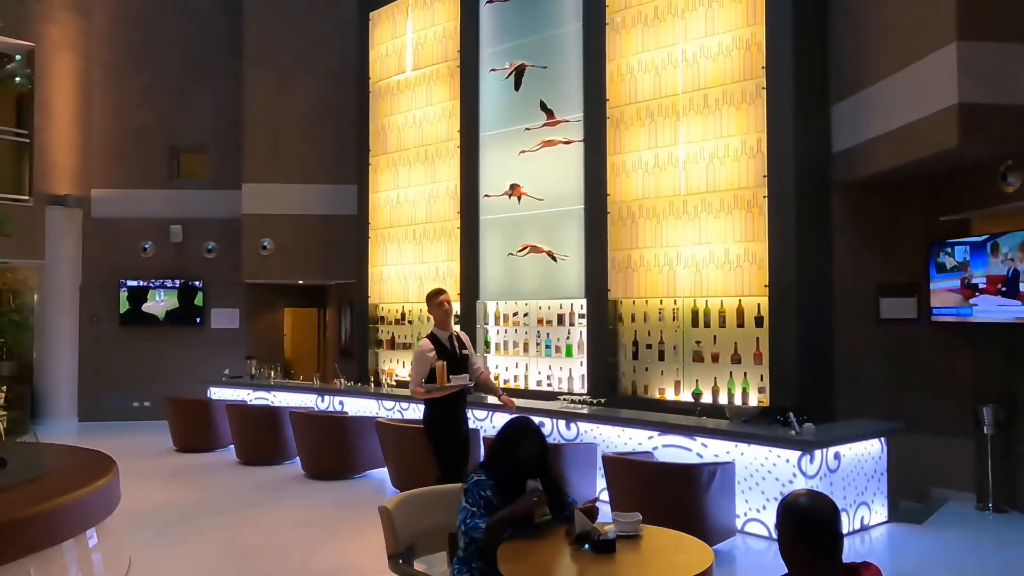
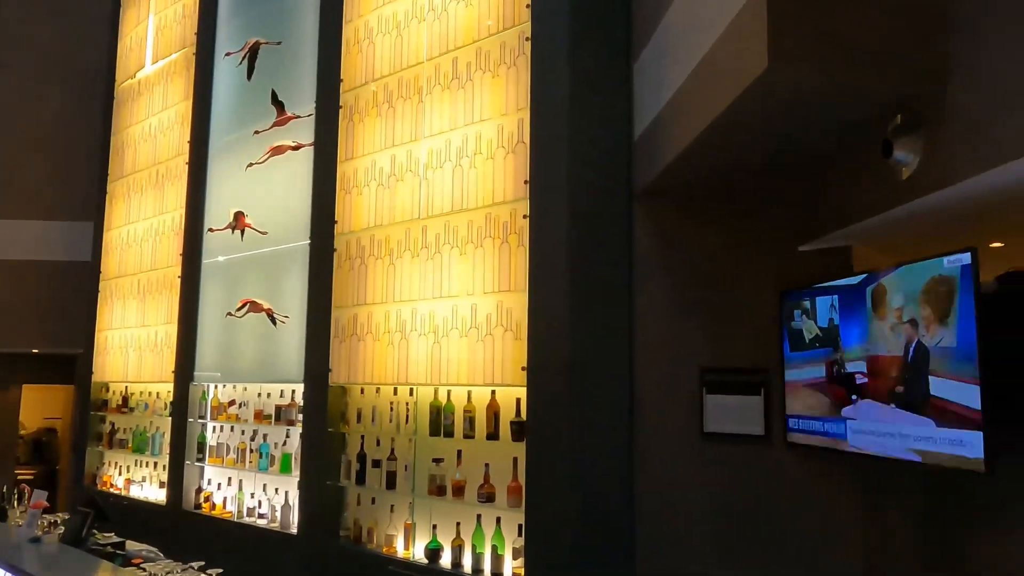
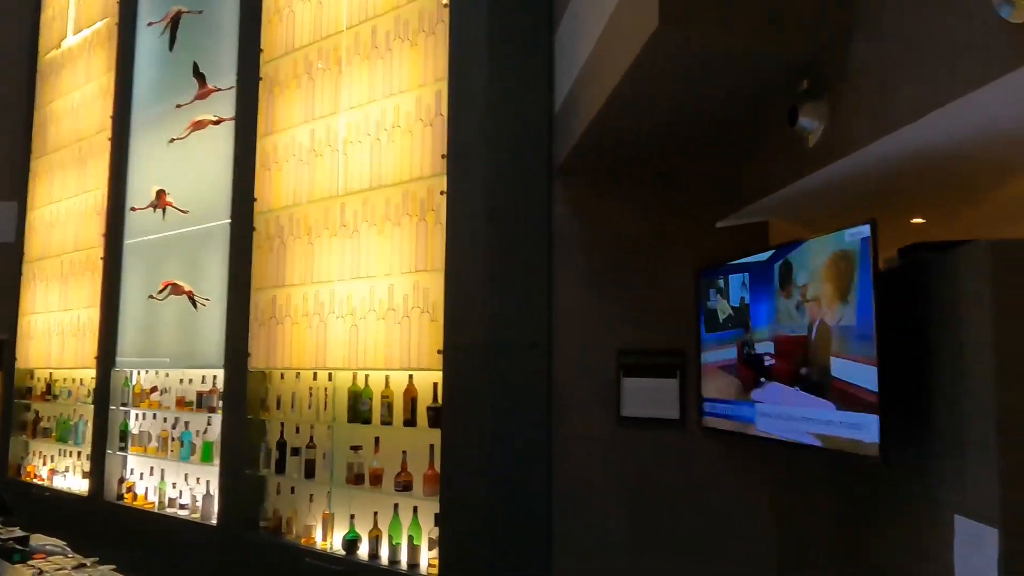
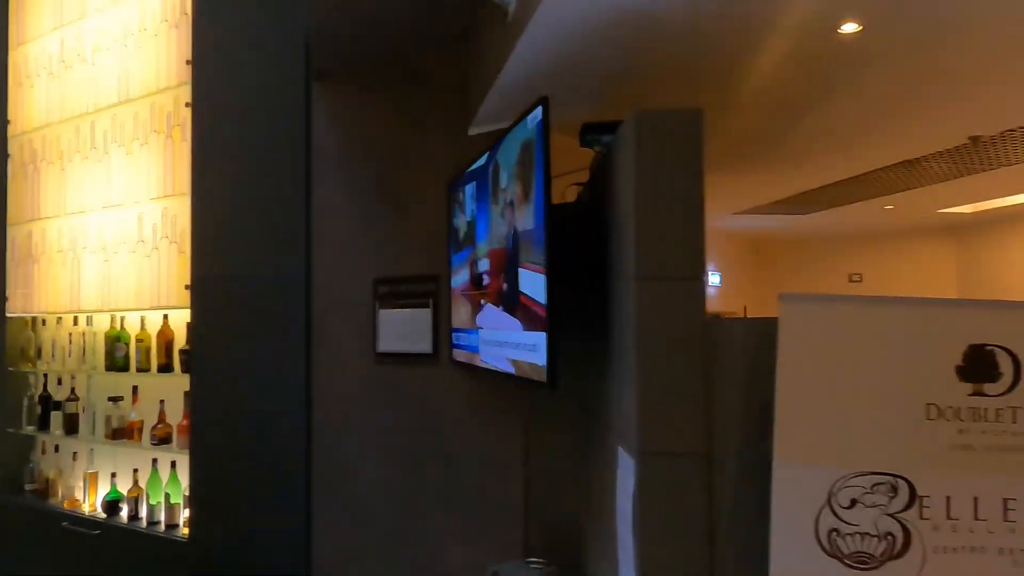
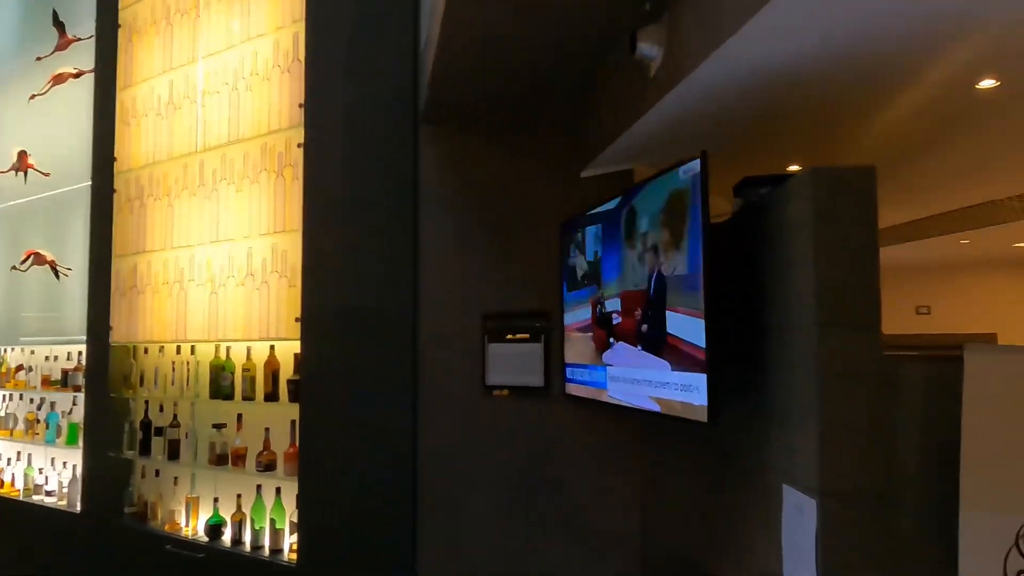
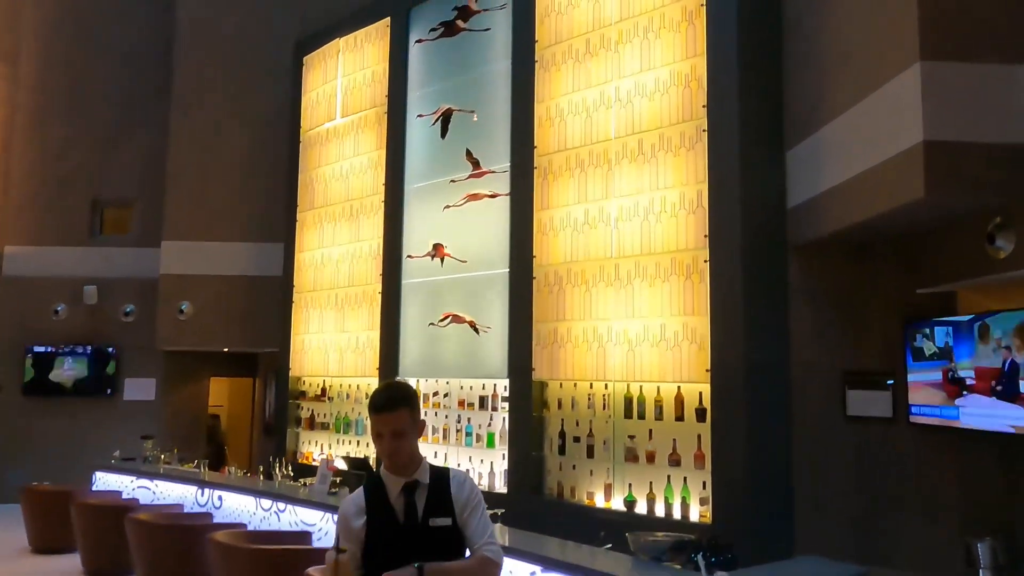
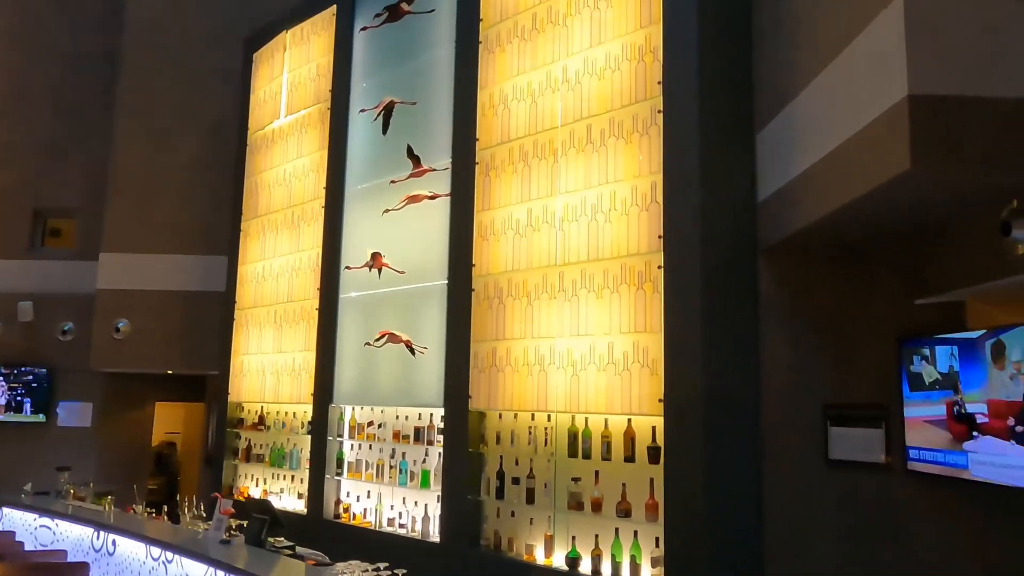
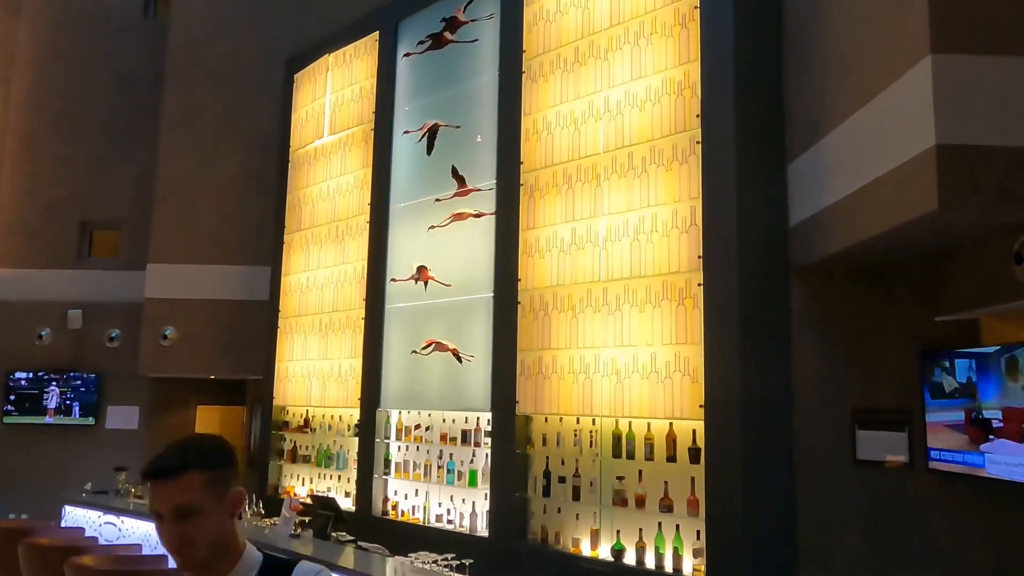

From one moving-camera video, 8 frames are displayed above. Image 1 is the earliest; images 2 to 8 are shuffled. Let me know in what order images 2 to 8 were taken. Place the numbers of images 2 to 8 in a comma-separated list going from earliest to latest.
6, 8, 7, 2, 3, 5, 4
